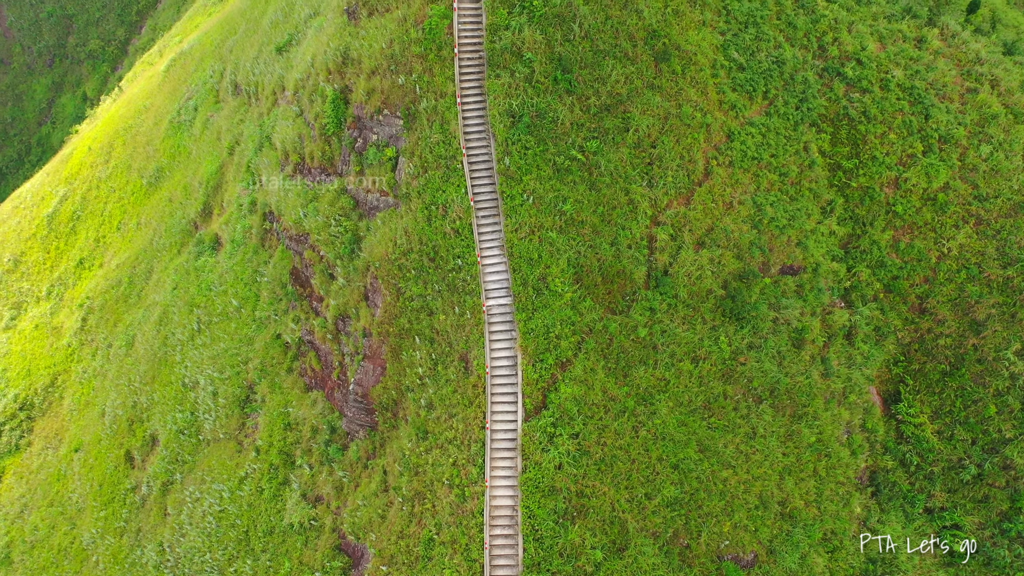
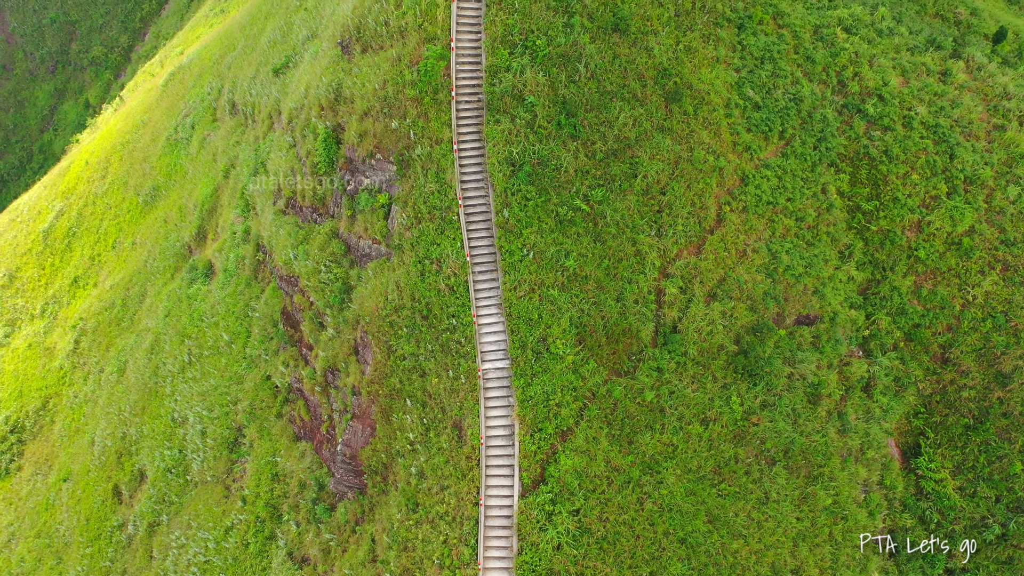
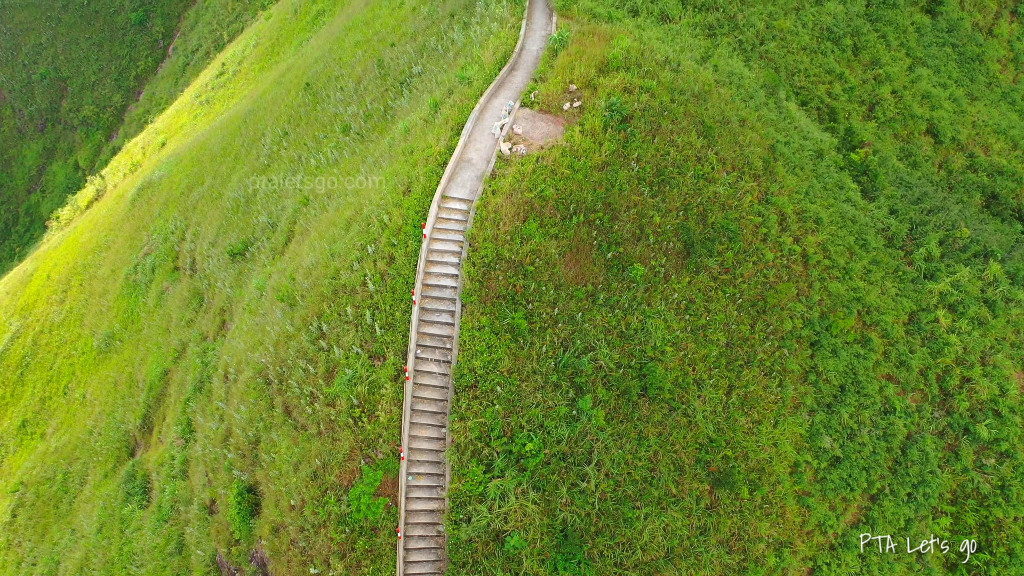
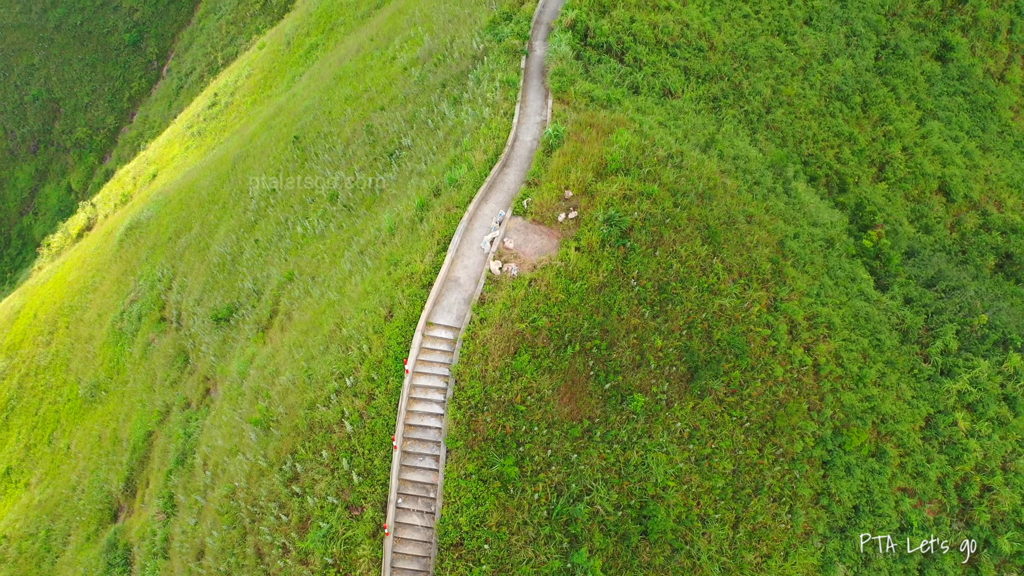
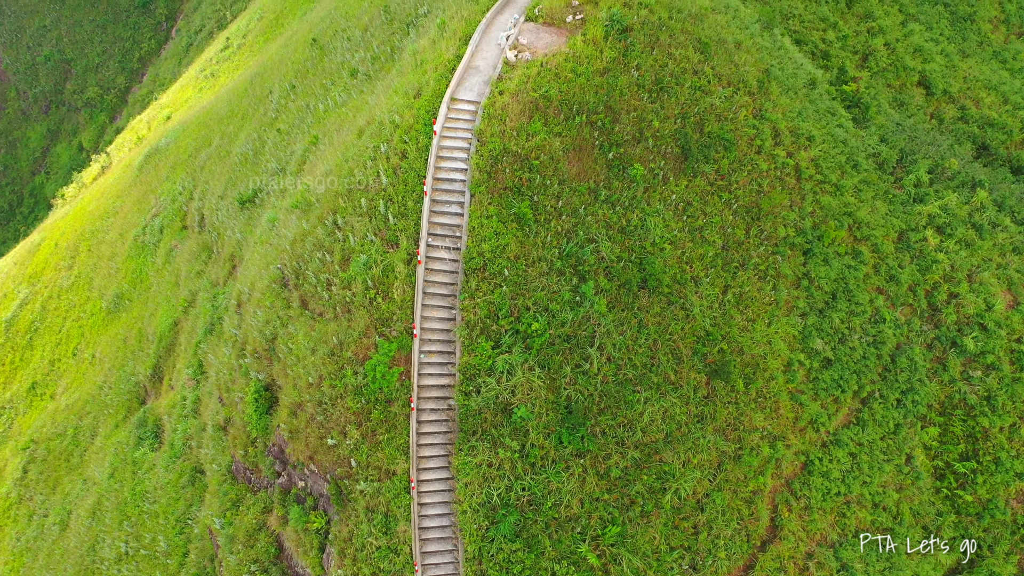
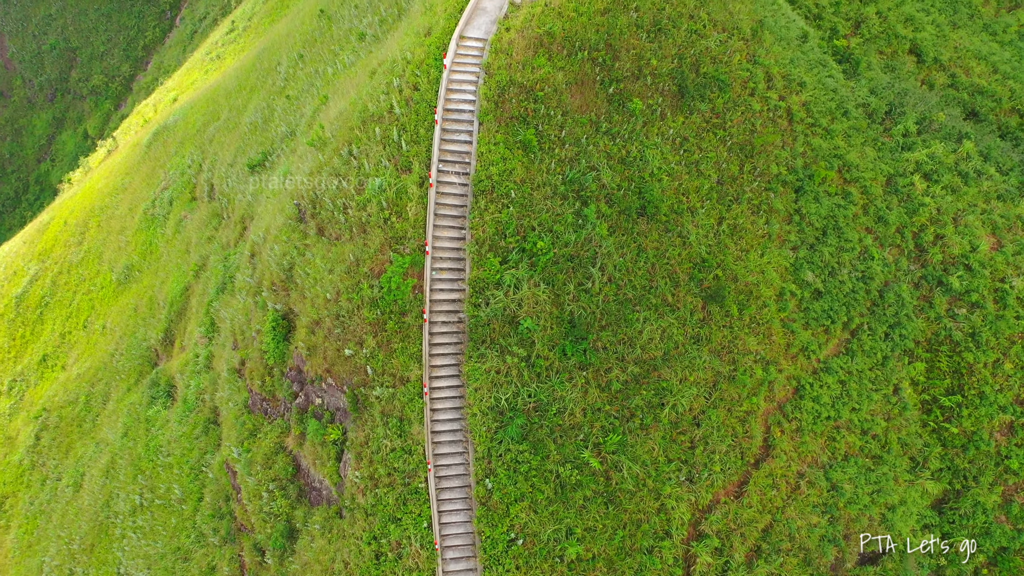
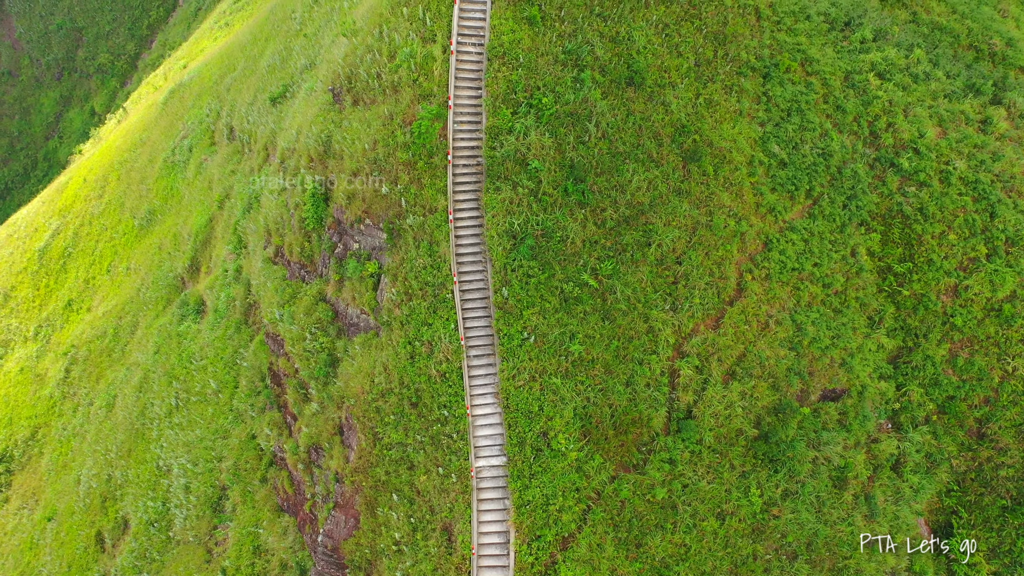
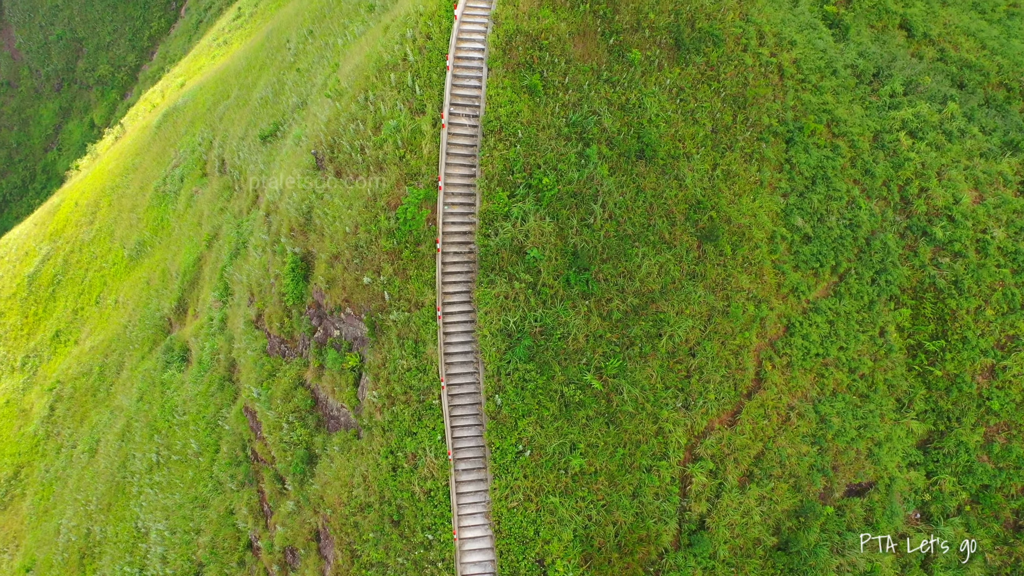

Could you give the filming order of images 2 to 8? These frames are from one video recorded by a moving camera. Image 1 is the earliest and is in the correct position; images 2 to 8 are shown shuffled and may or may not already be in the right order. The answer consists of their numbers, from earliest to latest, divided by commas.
2, 7, 8, 6, 5, 3, 4
